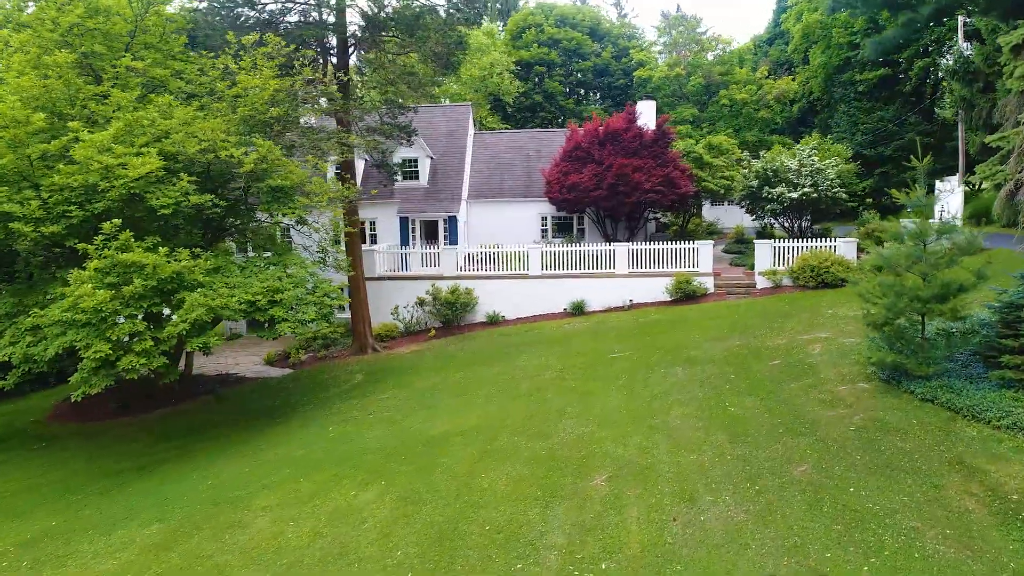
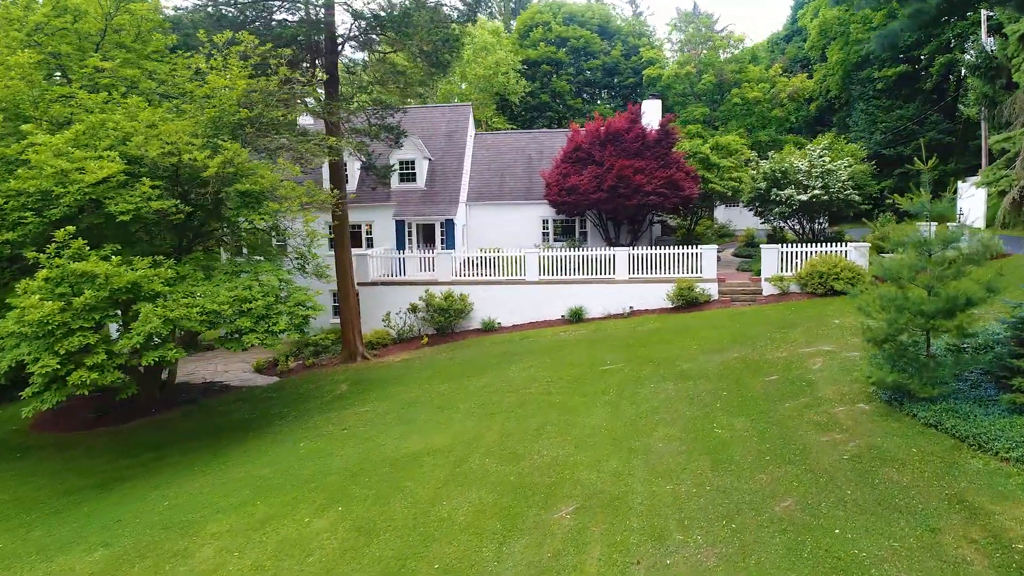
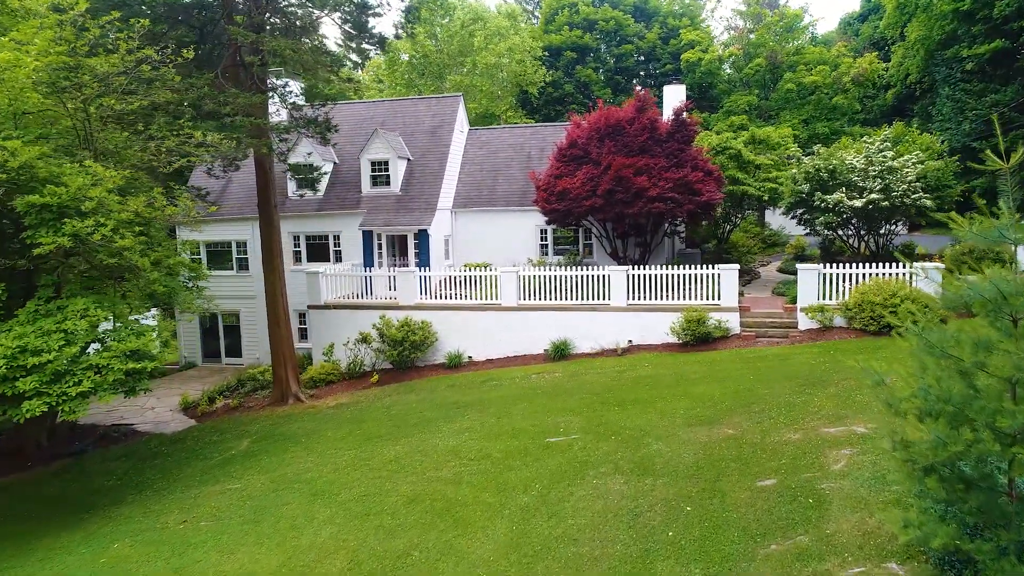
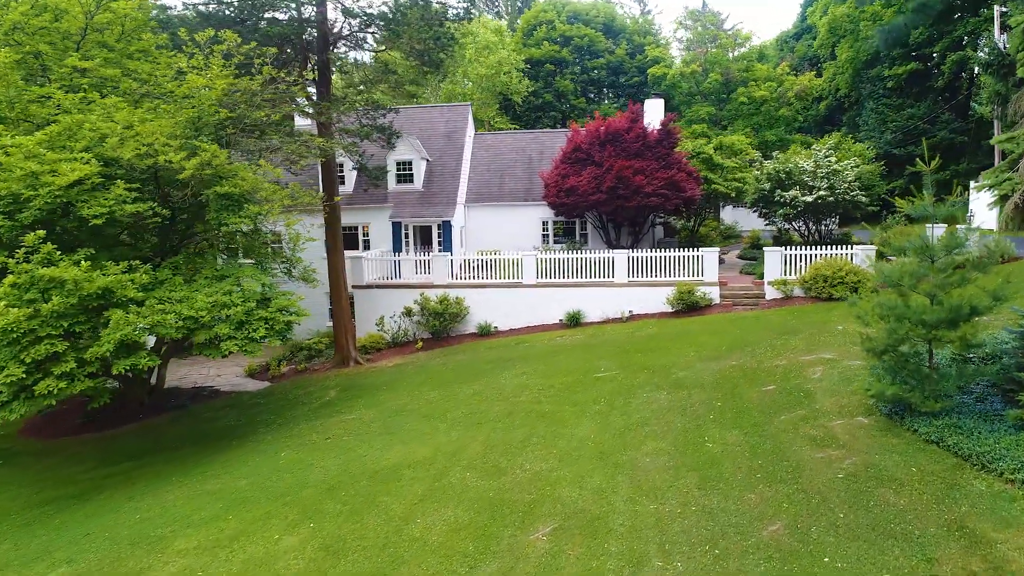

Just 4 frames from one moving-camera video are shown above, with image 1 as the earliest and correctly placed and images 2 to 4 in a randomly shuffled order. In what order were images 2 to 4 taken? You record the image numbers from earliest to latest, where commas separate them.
2, 4, 3
